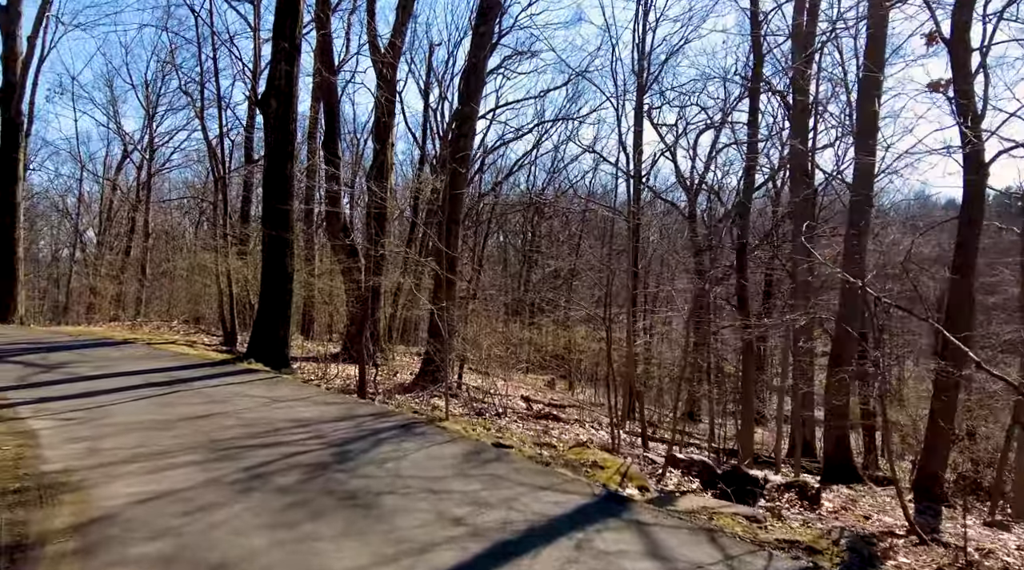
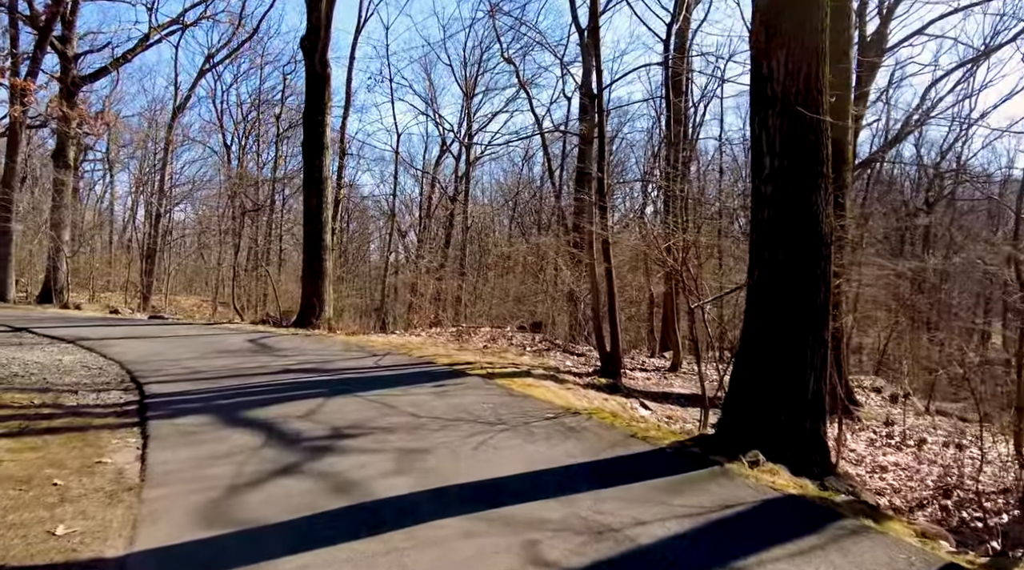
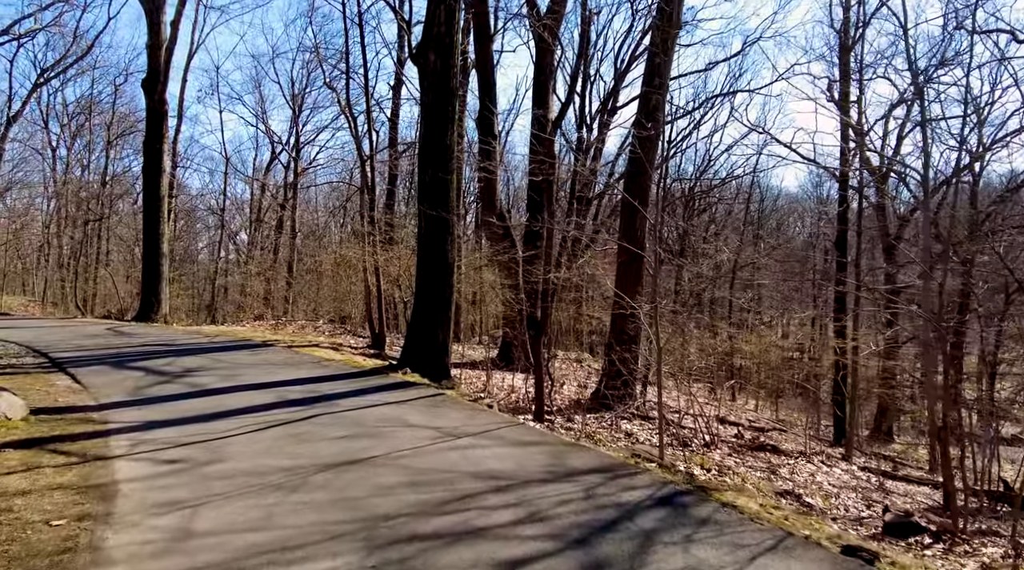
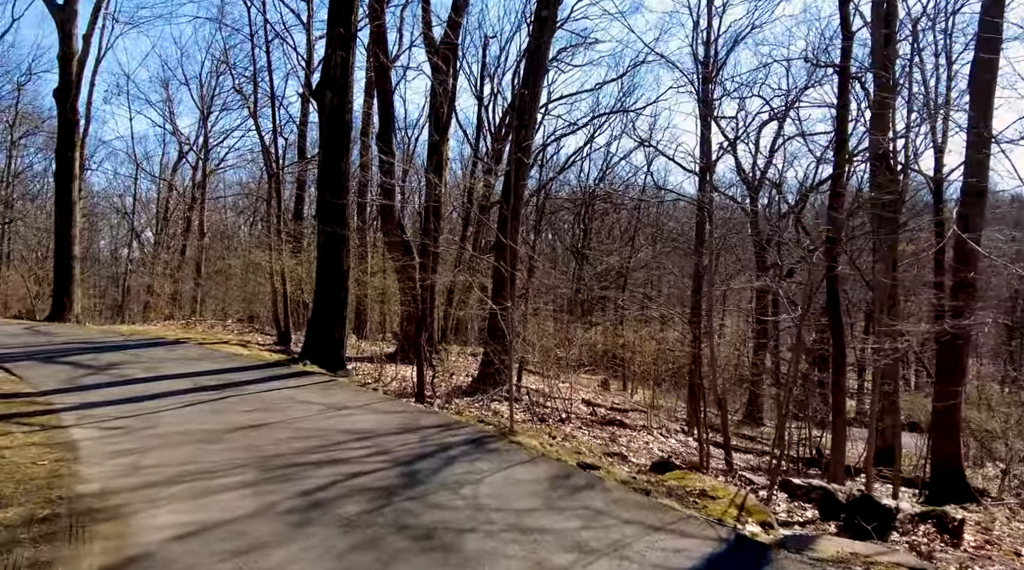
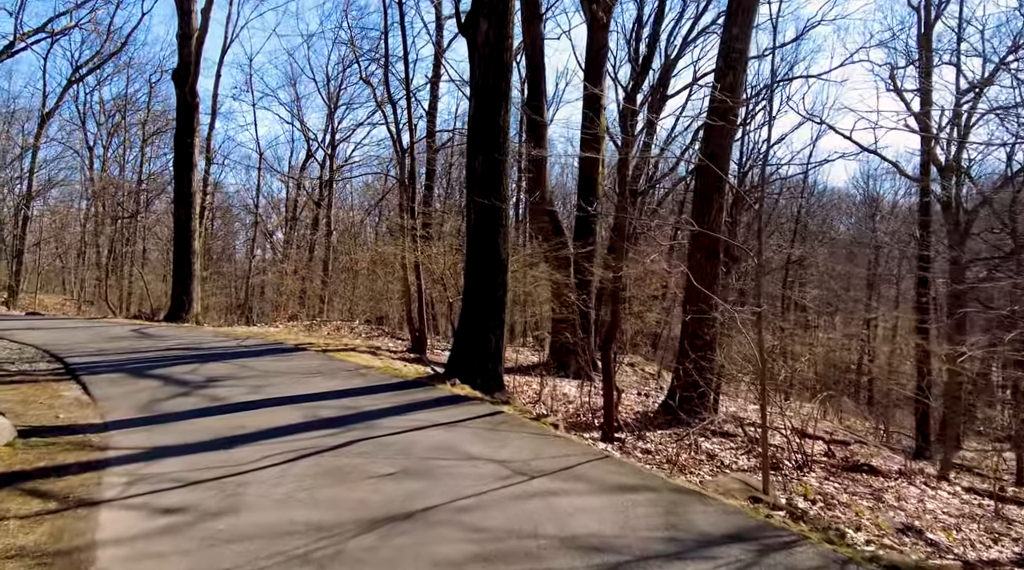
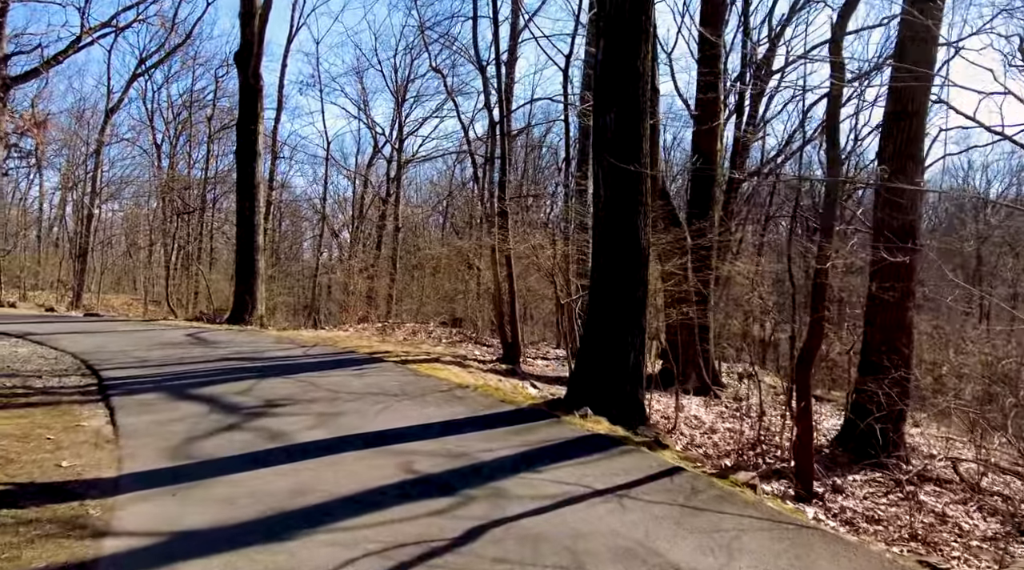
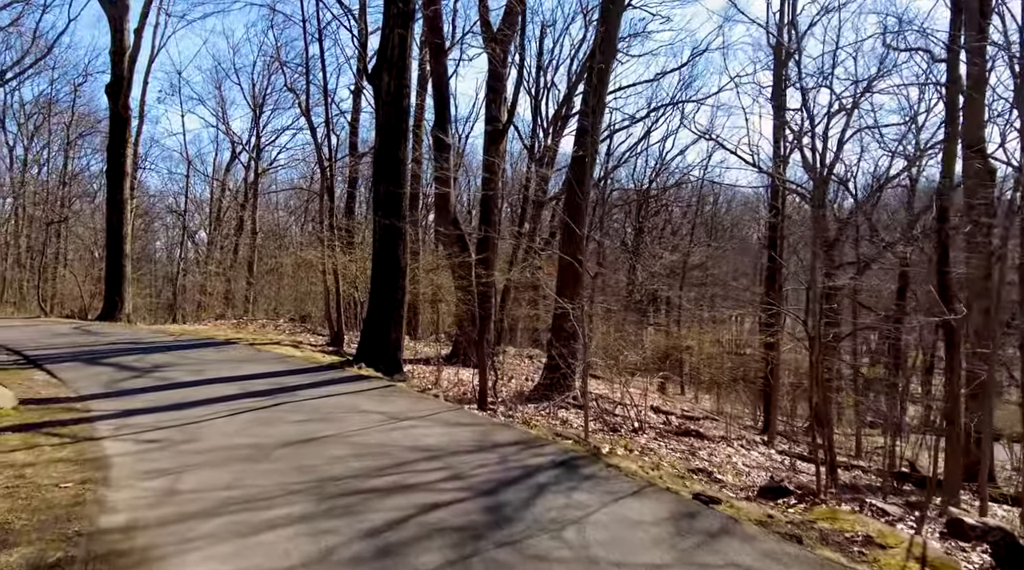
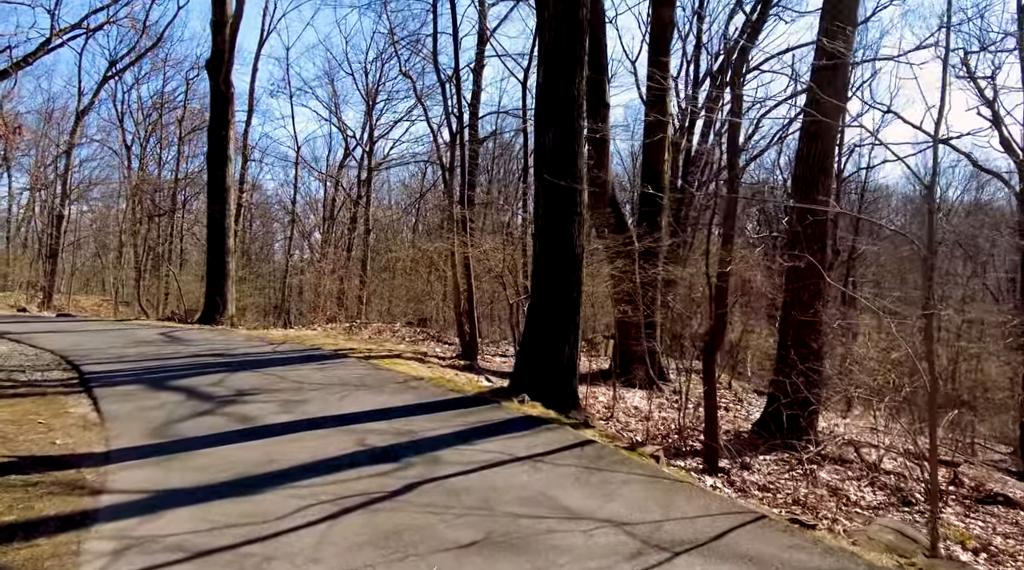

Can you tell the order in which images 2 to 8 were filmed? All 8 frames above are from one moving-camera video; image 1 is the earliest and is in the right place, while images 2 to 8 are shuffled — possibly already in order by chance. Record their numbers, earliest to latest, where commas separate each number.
4, 7, 3, 5, 8, 6, 2
